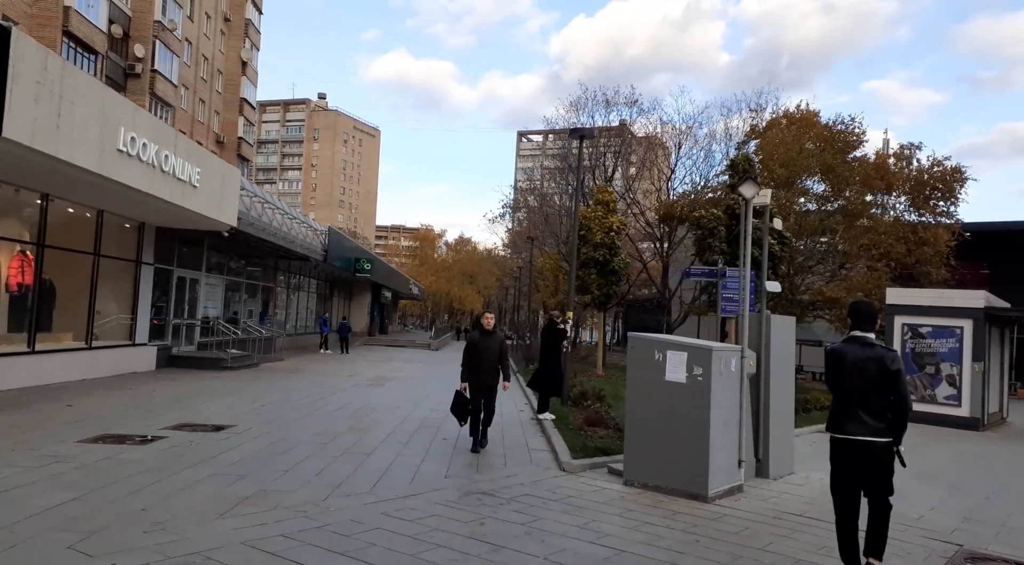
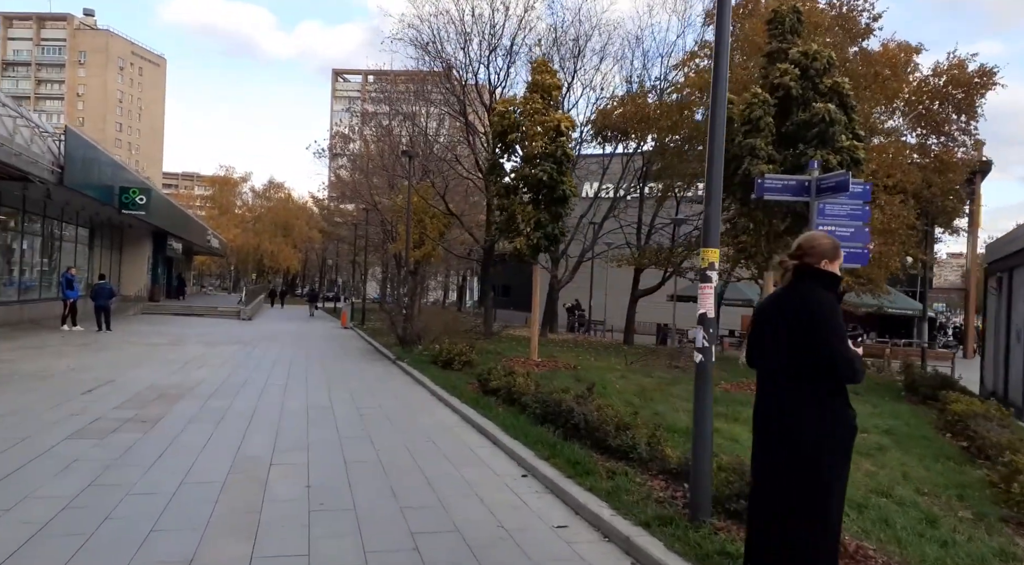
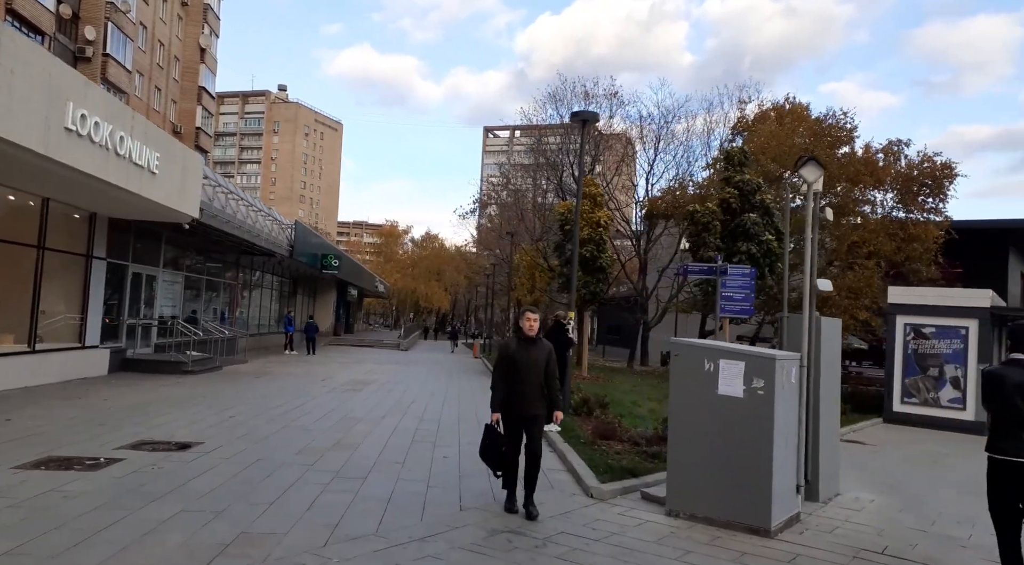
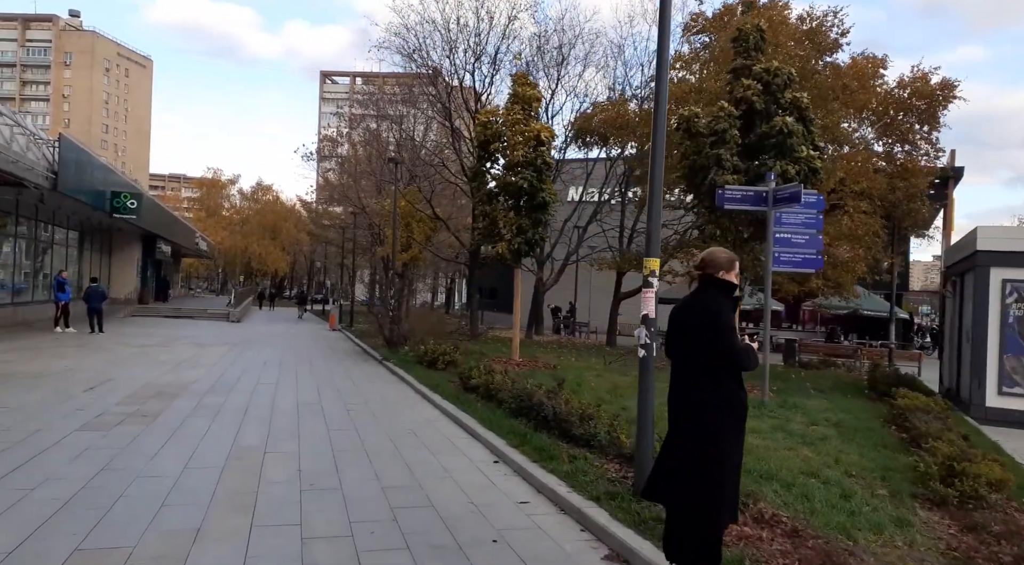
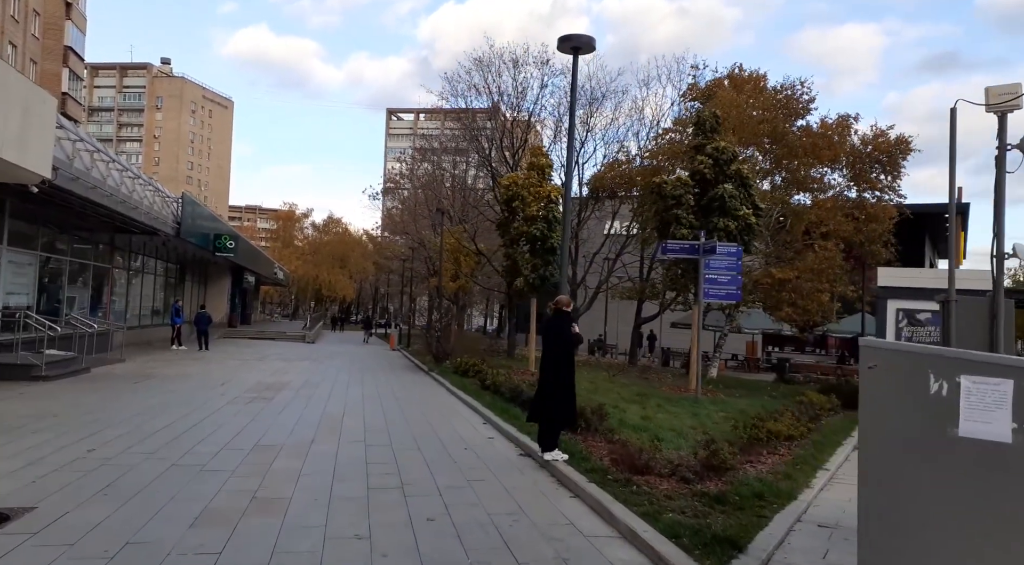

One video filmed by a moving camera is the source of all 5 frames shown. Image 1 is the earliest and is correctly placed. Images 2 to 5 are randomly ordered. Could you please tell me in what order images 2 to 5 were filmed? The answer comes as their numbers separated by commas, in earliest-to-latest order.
3, 5, 4, 2
